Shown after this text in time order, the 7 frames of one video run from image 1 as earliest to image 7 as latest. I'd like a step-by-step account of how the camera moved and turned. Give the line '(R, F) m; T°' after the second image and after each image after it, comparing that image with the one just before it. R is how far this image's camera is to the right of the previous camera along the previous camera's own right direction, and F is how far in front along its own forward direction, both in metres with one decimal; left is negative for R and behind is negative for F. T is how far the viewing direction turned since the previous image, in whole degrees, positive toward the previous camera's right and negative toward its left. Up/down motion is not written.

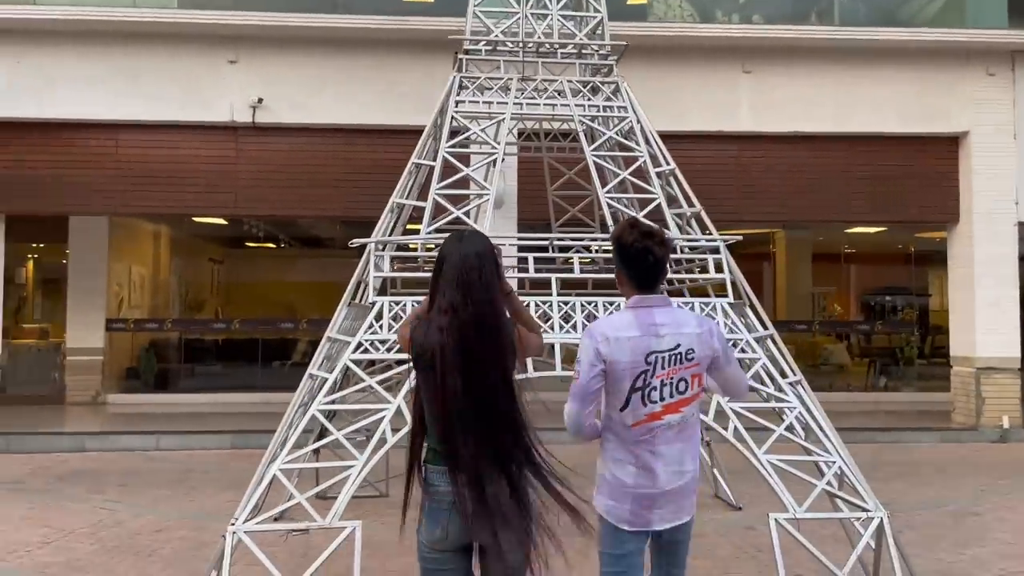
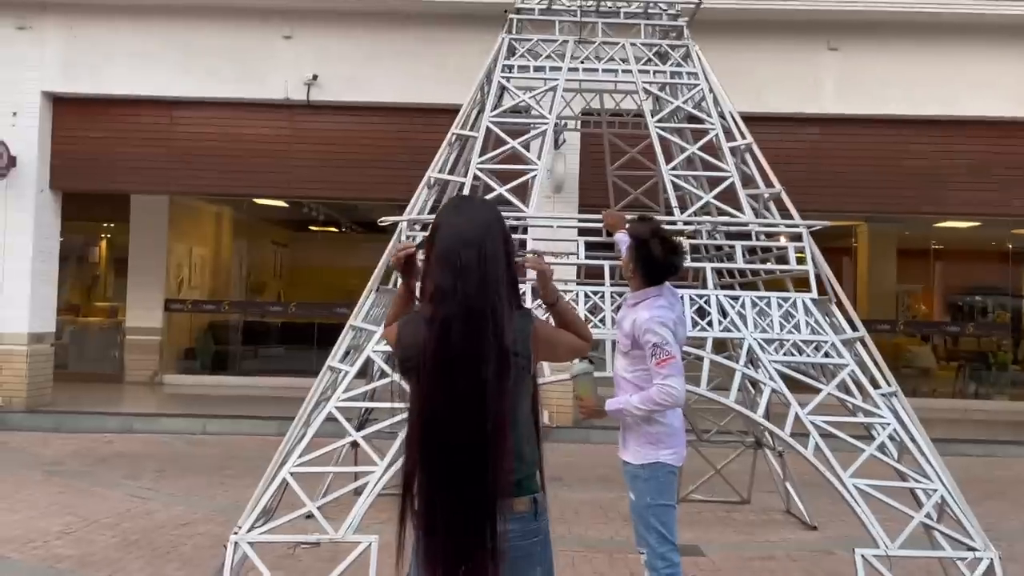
(+0.1, +0.7) m; -5°
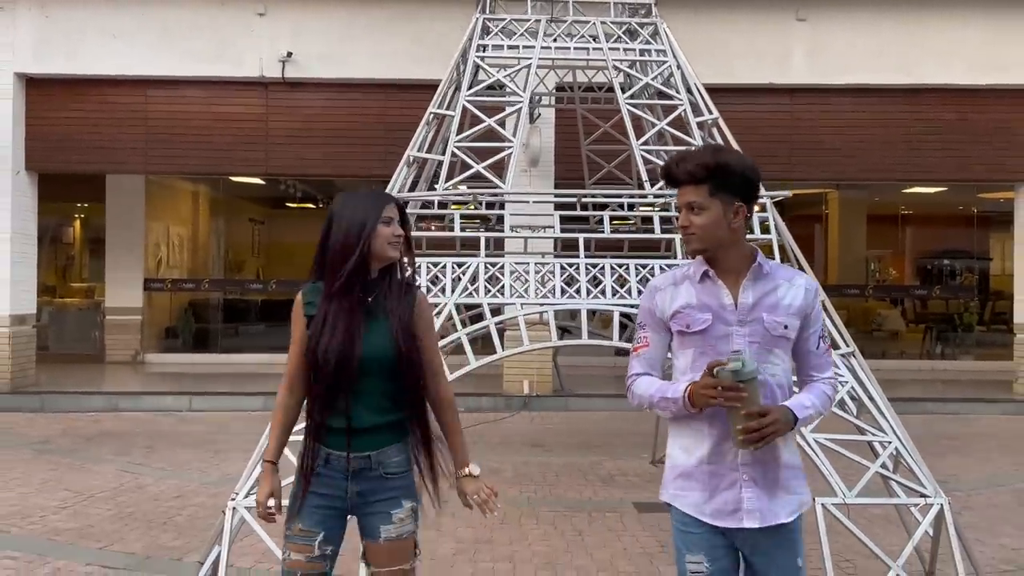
(0.0, -0.2) m; +1°
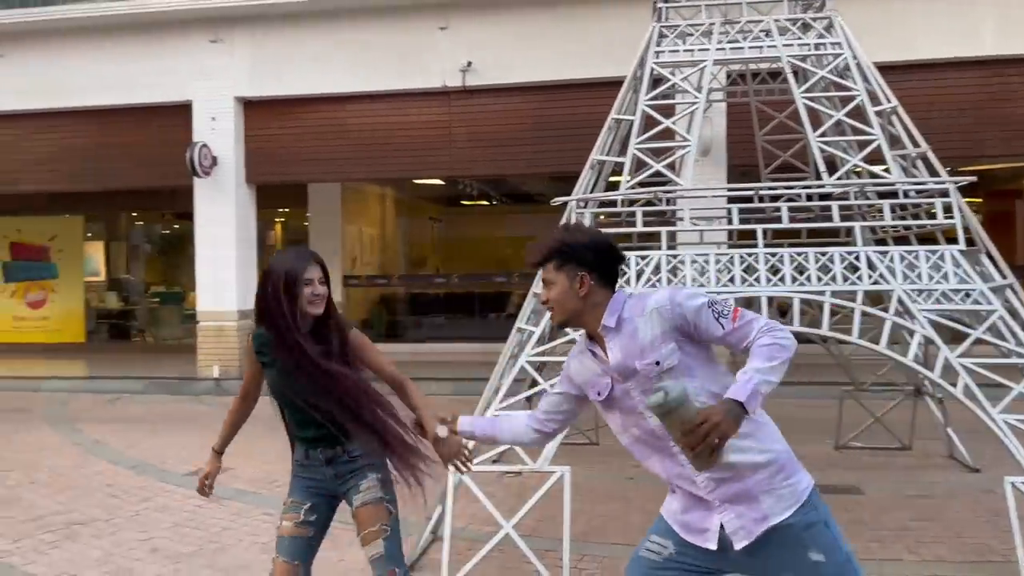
(-0.1, -0.5) m; -11°
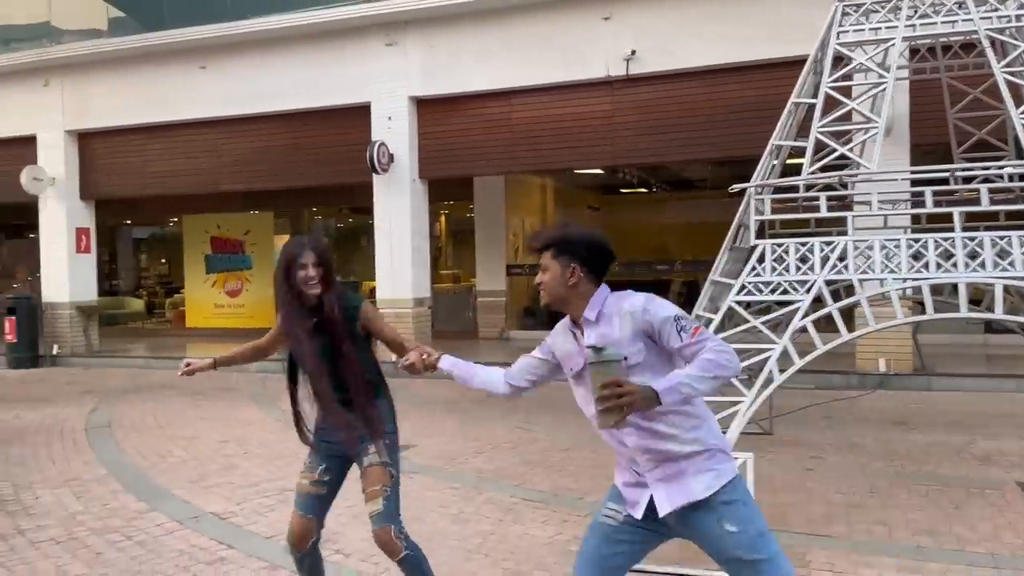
(-0.2, -0.2) m; -11°
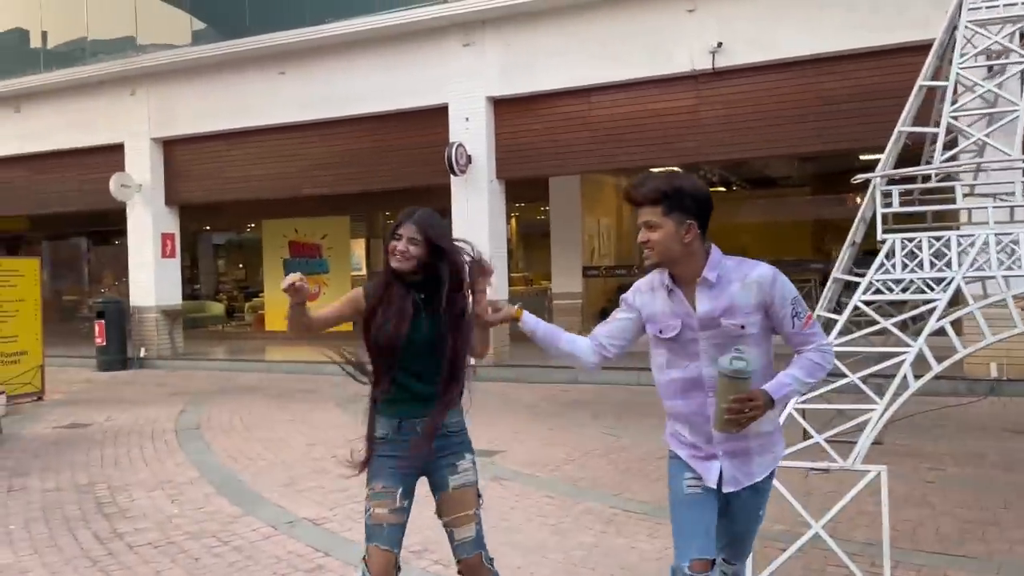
(-0.3, +0.3) m; -4°
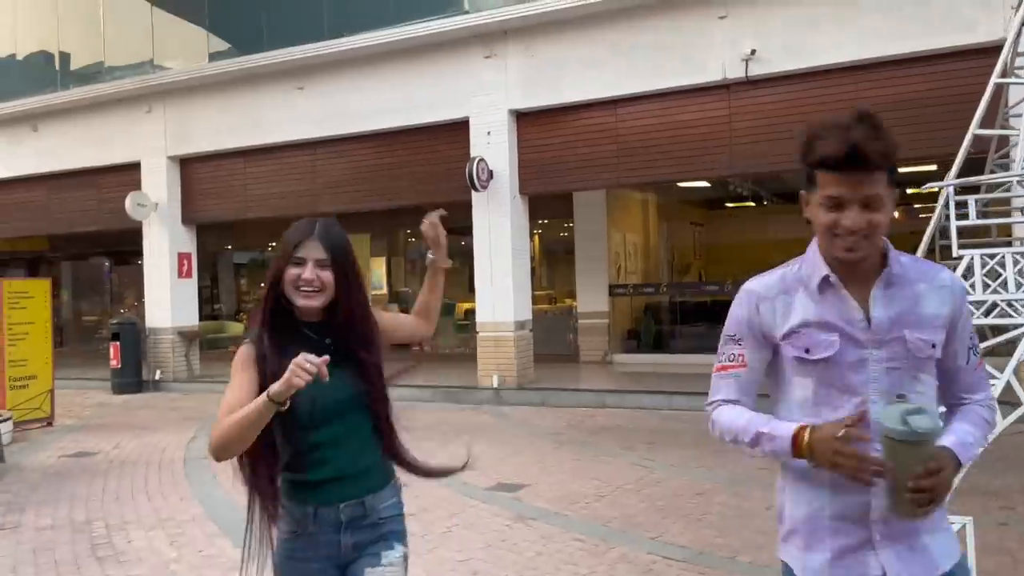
(0.0, +0.6) m; -2°
